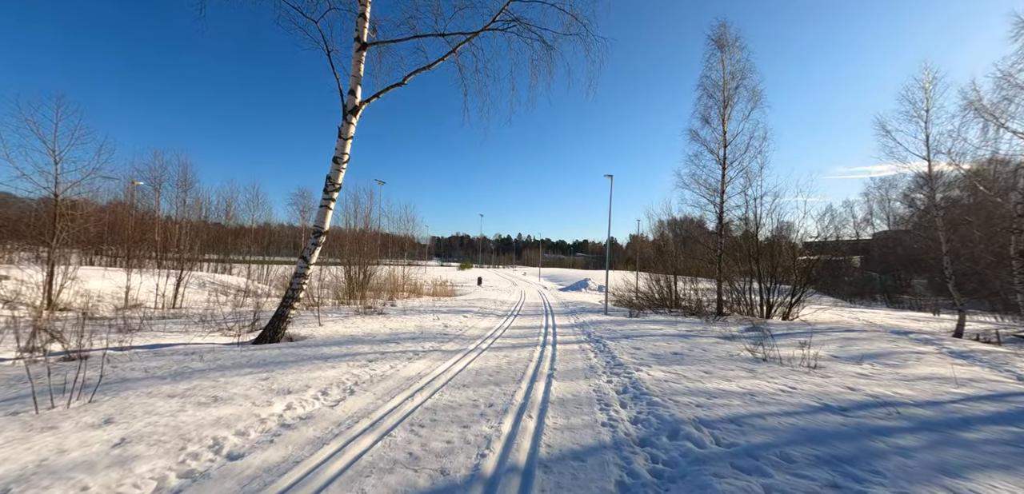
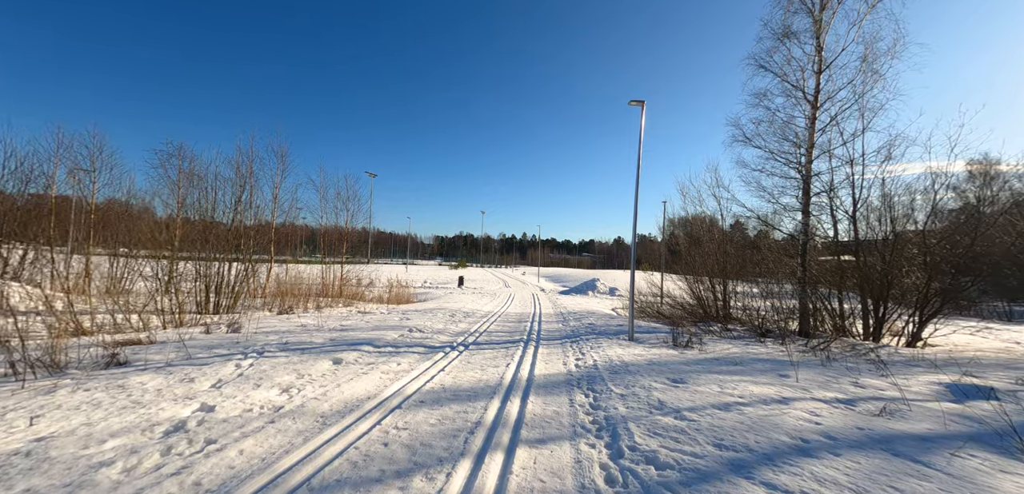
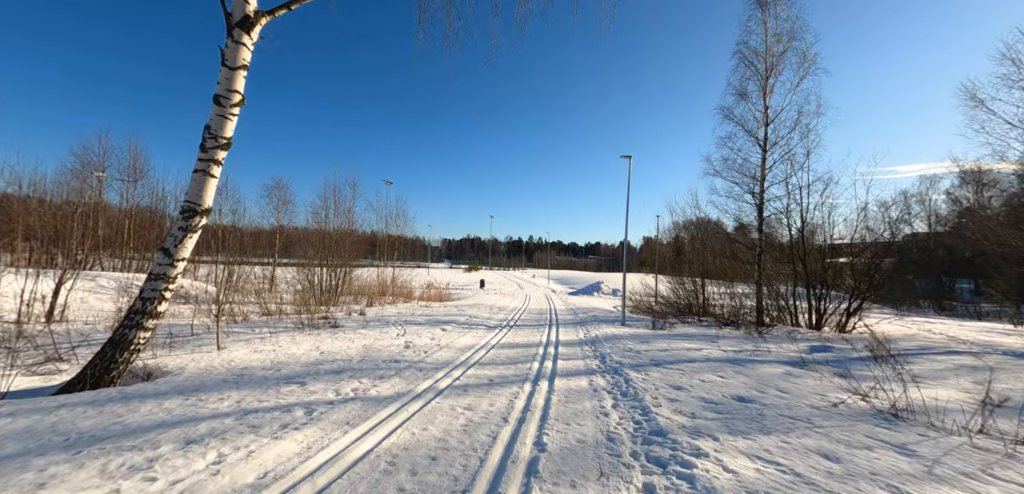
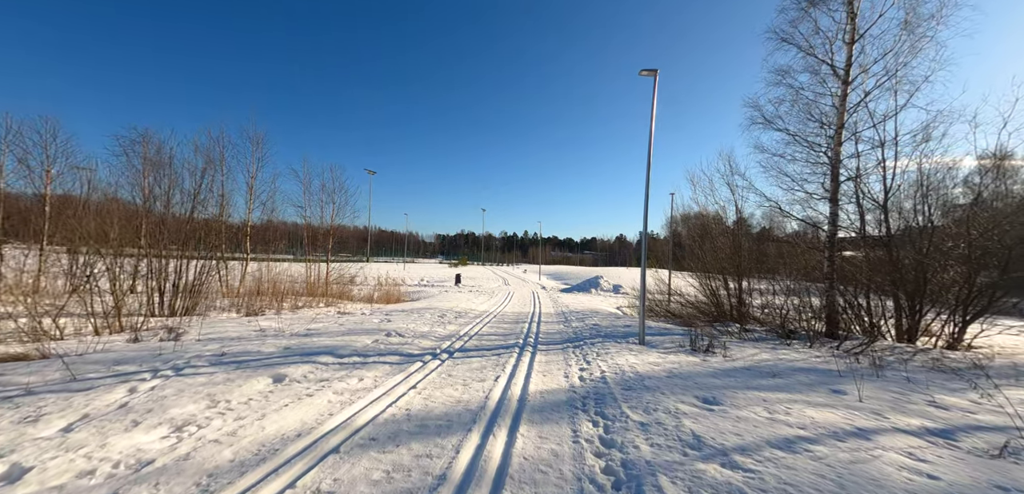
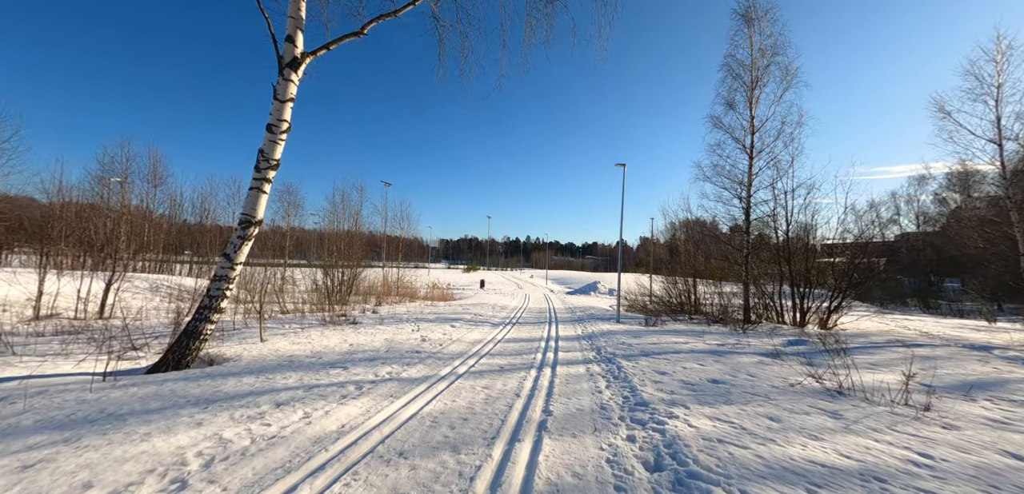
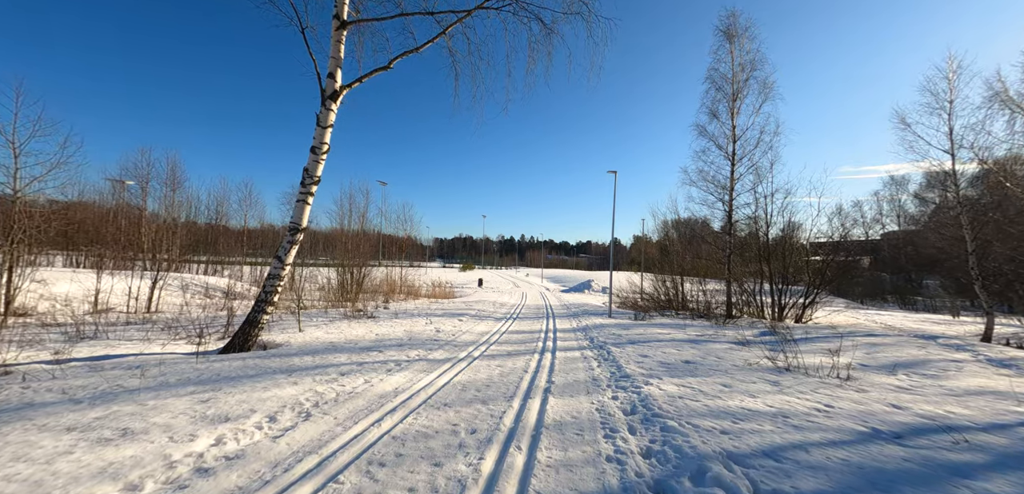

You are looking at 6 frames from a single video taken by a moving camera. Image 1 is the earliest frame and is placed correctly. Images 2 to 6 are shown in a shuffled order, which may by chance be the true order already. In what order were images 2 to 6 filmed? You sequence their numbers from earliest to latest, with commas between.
6, 5, 3, 2, 4
